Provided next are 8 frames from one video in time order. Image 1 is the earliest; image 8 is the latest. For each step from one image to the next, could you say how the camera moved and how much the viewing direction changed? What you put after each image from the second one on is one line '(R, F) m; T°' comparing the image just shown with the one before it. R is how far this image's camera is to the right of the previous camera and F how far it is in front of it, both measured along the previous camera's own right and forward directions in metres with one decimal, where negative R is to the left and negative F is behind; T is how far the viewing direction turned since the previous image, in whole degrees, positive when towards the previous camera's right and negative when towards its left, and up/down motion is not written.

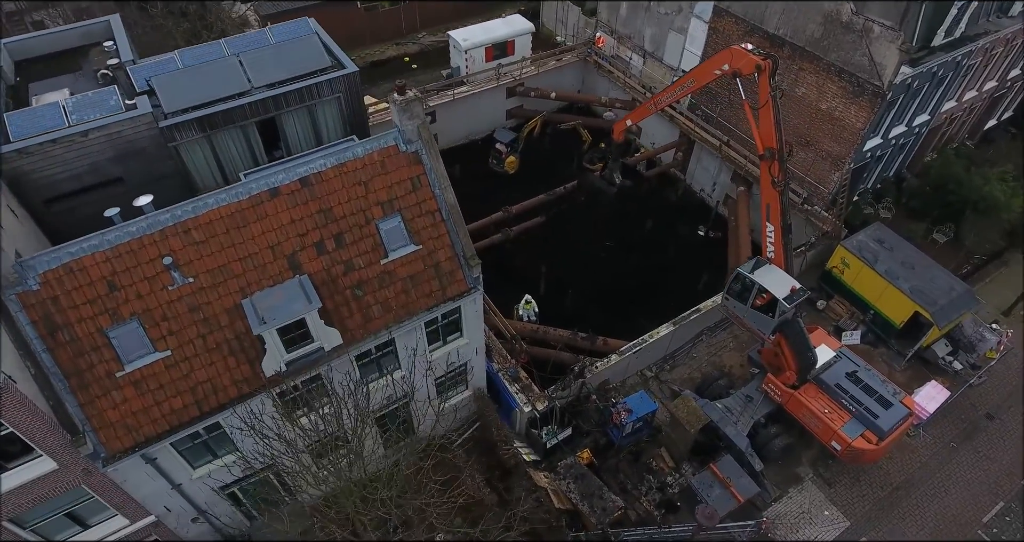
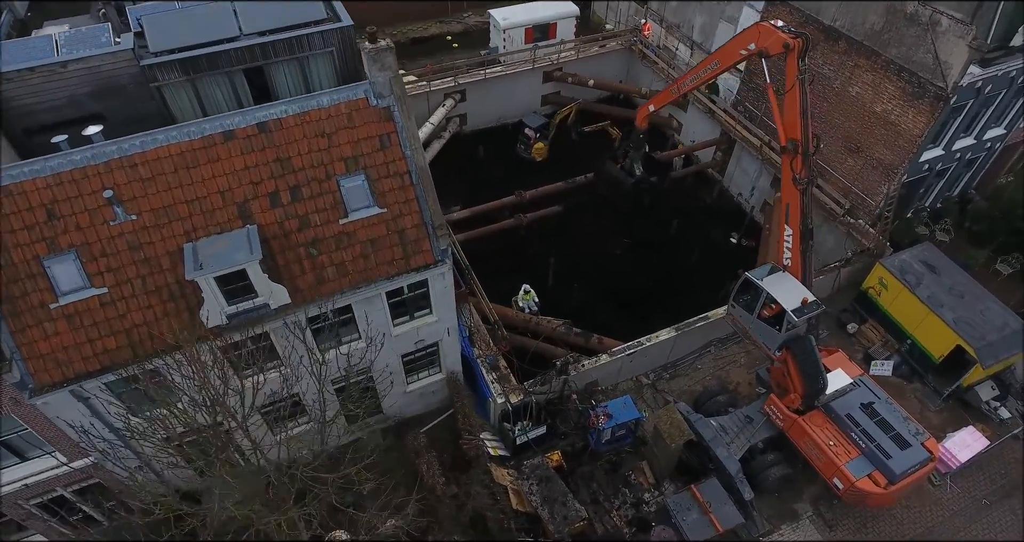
(+1.9, +1.1) m; -6°
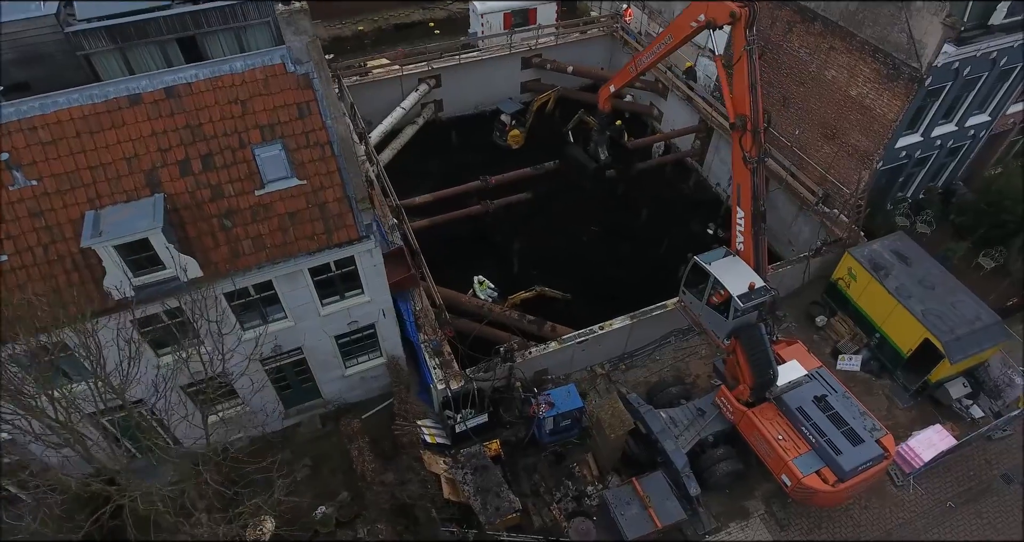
(+1.8, +0.6) m; -1°
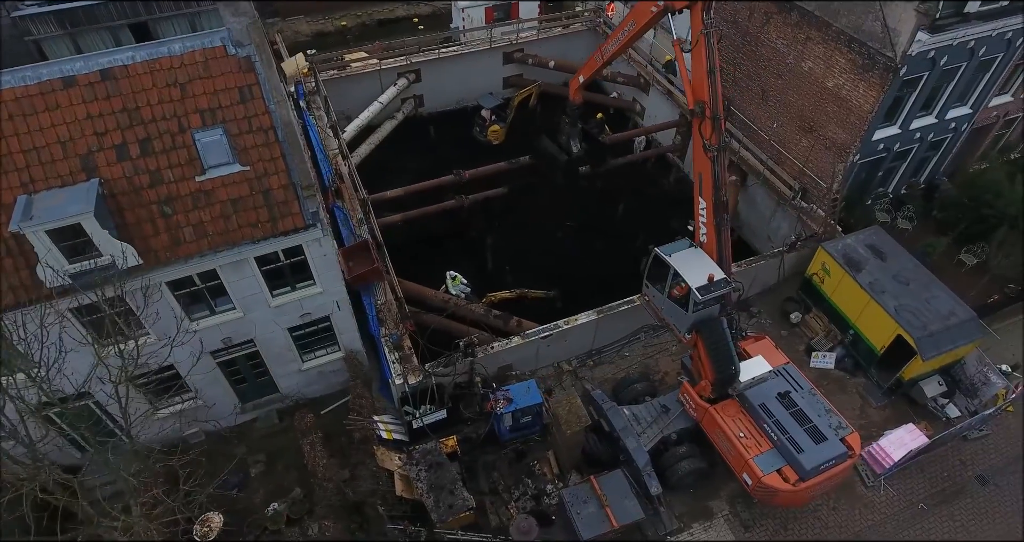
(+1.1, +0.3) m; -1°
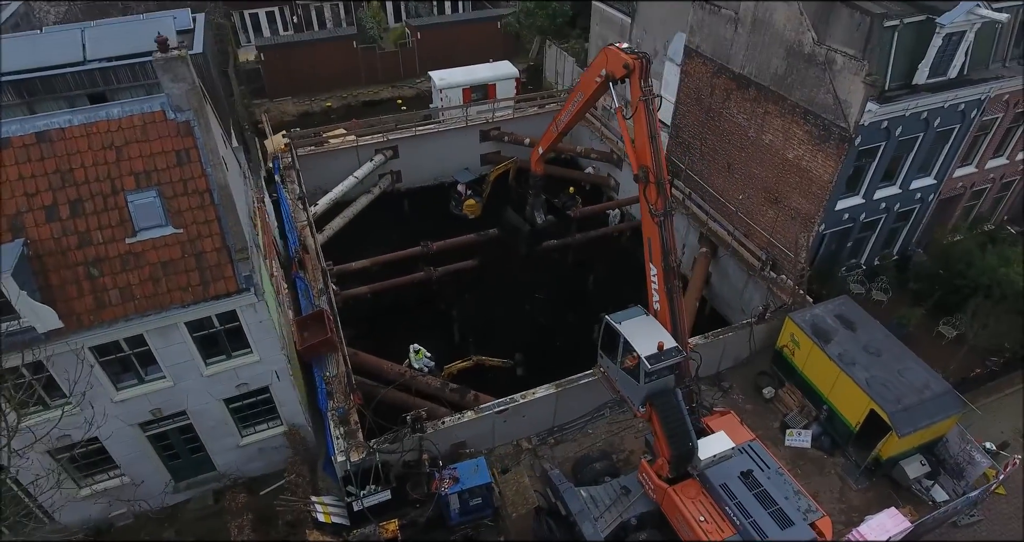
(+1.3, +0.4) m; 0°
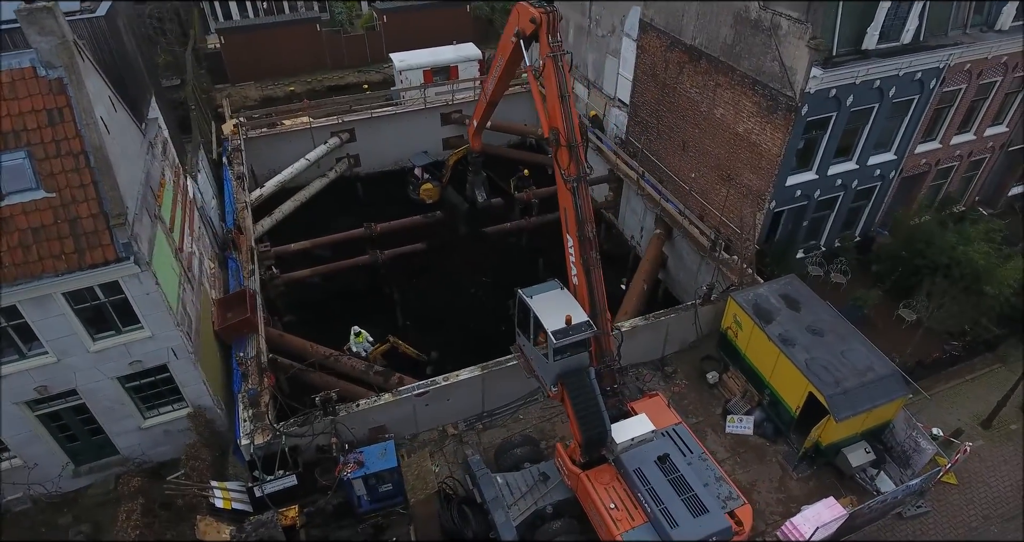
(+2.0, +0.8) m; -1°
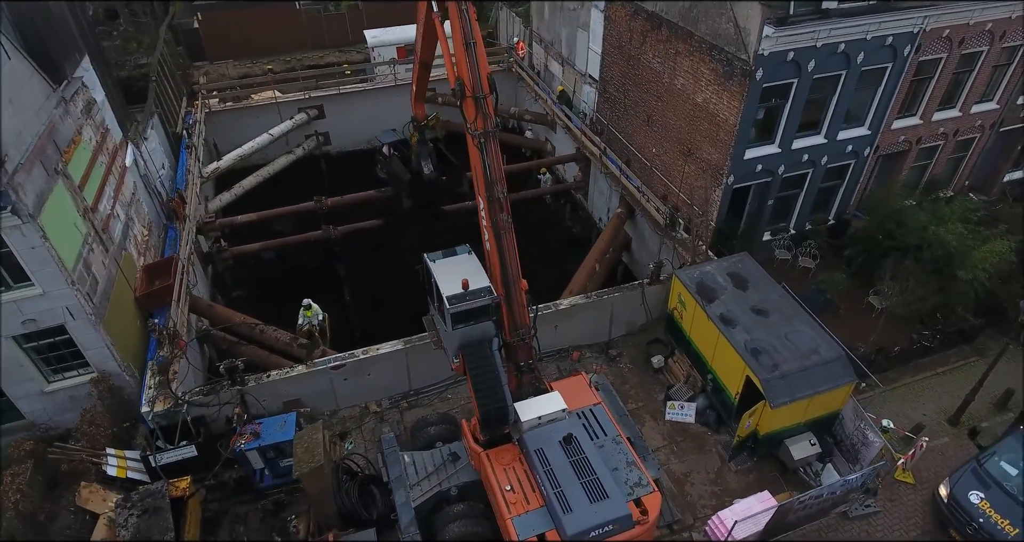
(+2.2, +0.9) m; -2°
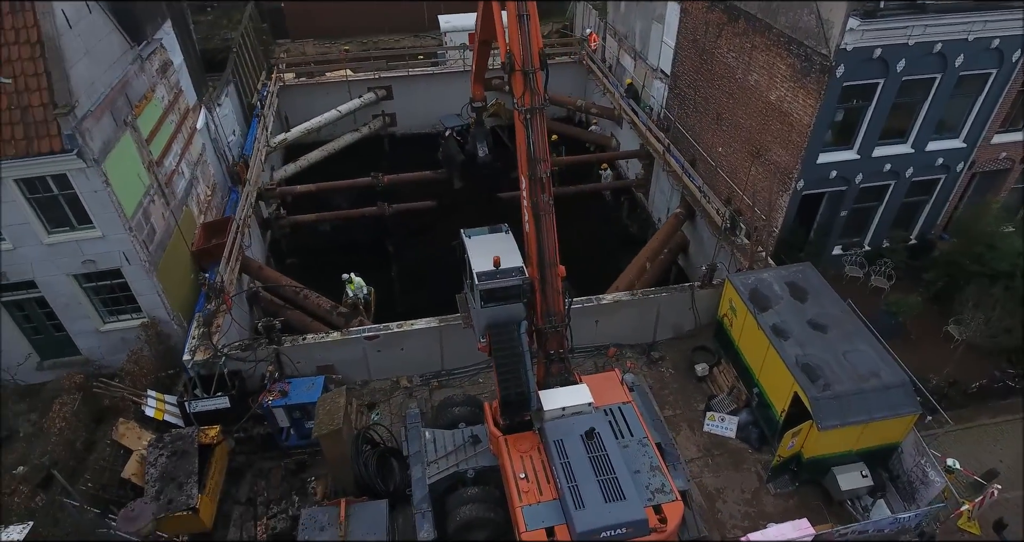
(+0.5, +0.4) m; -6°
